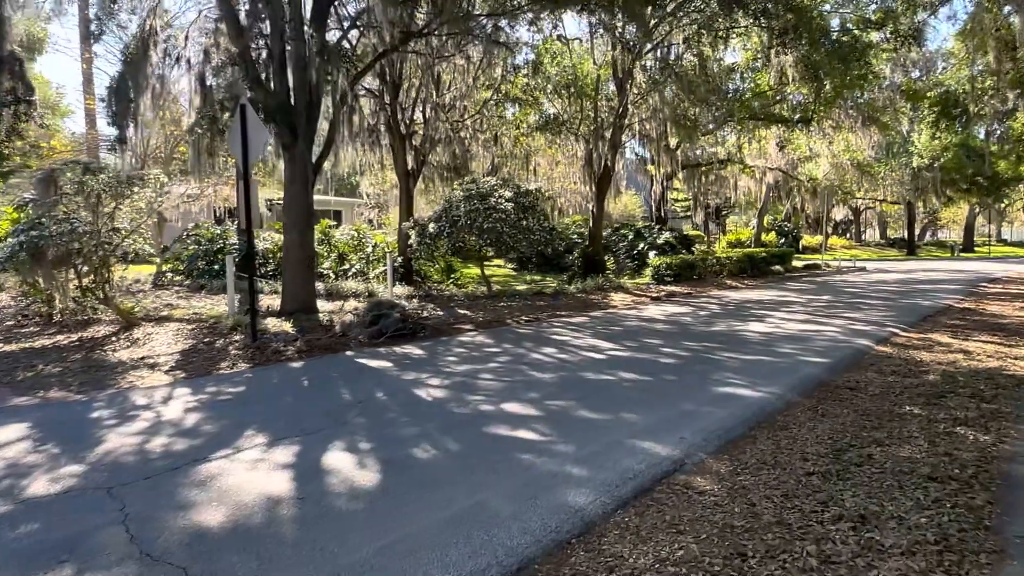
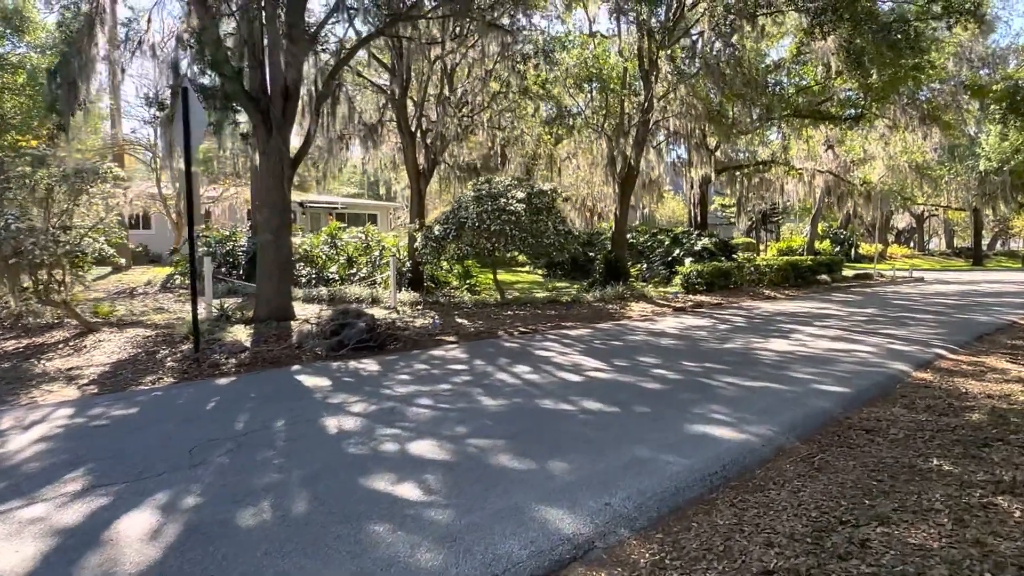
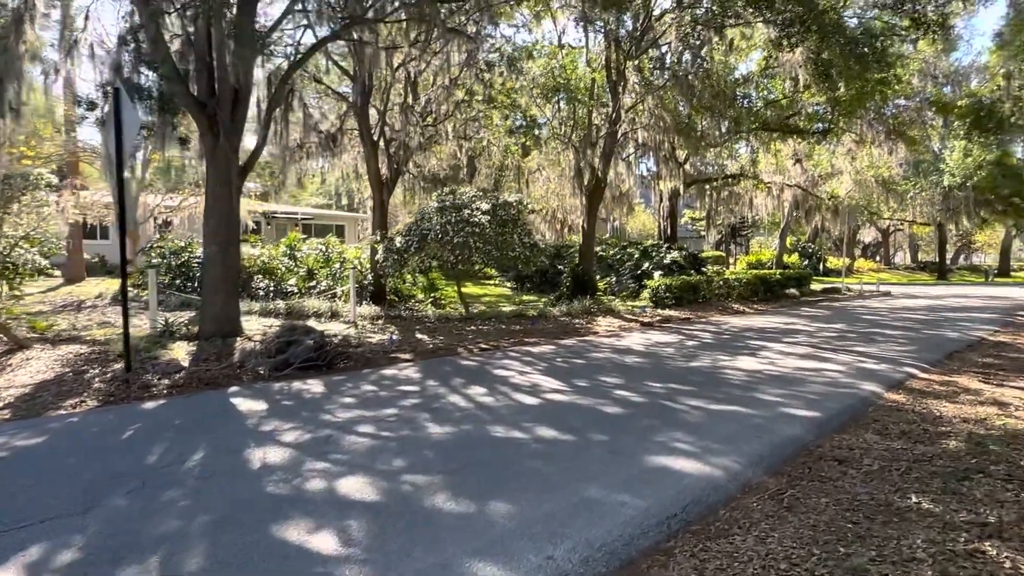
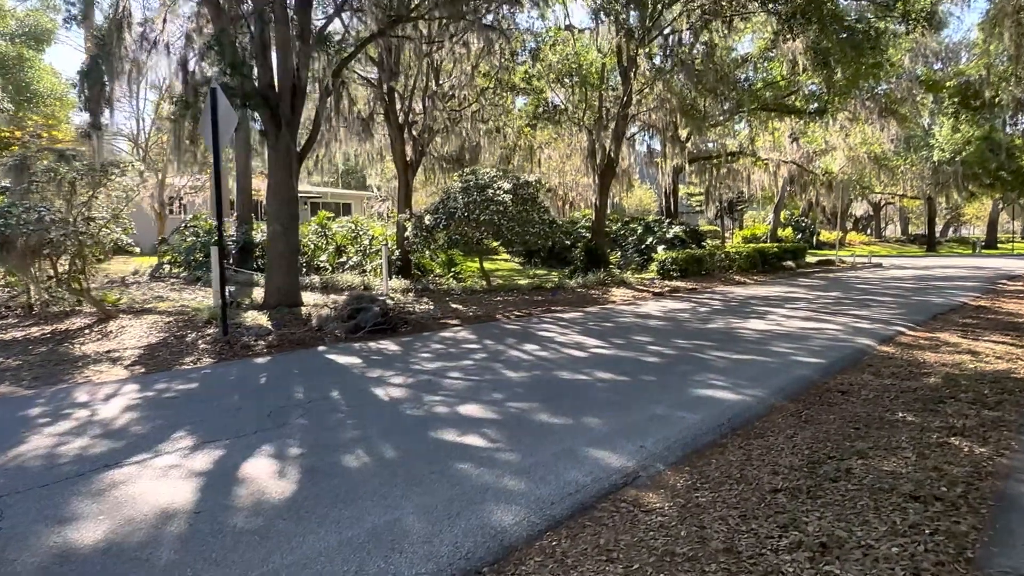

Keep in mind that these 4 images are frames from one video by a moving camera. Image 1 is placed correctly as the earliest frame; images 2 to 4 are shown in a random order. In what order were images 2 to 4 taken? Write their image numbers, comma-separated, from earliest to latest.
4, 2, 3
